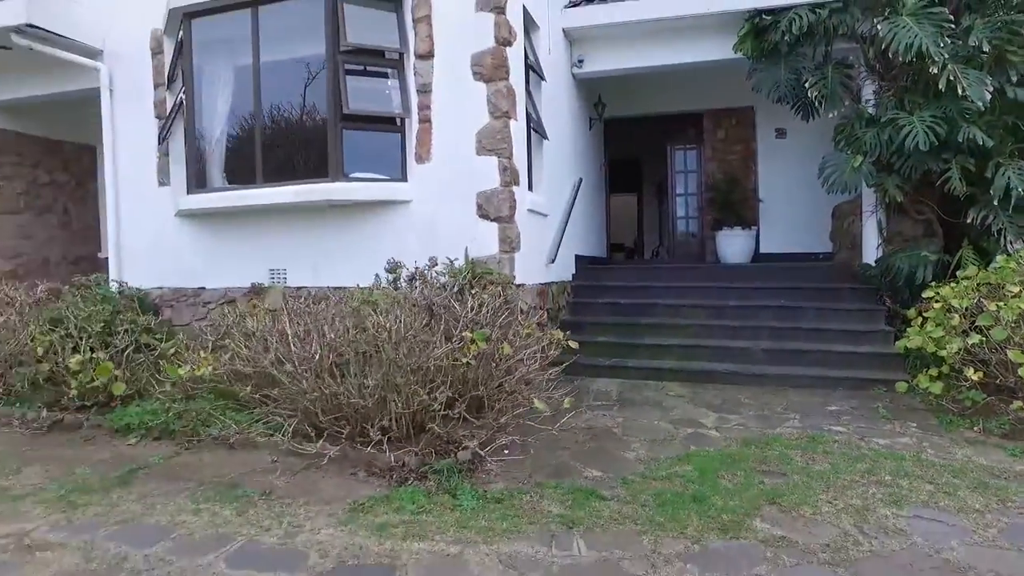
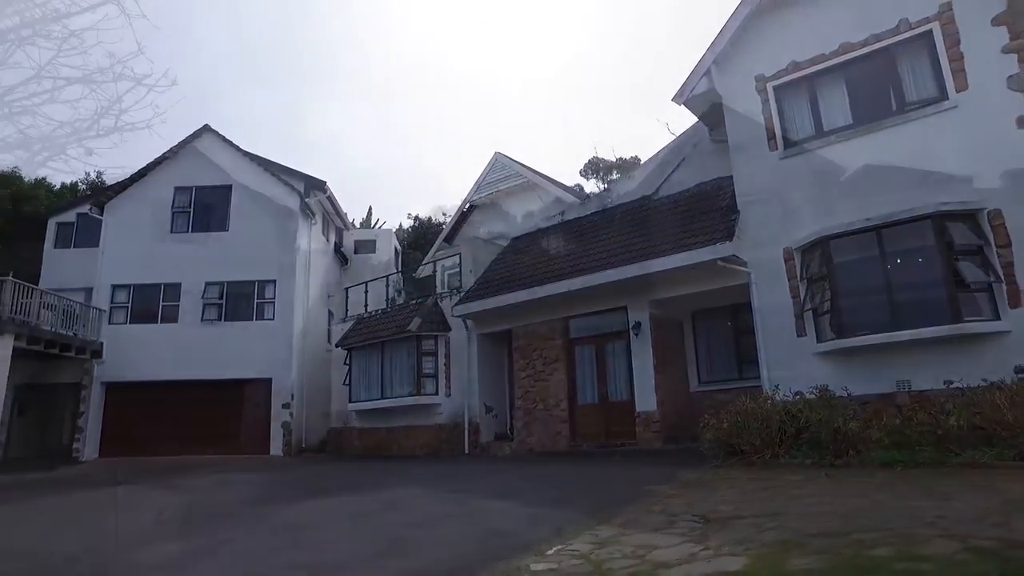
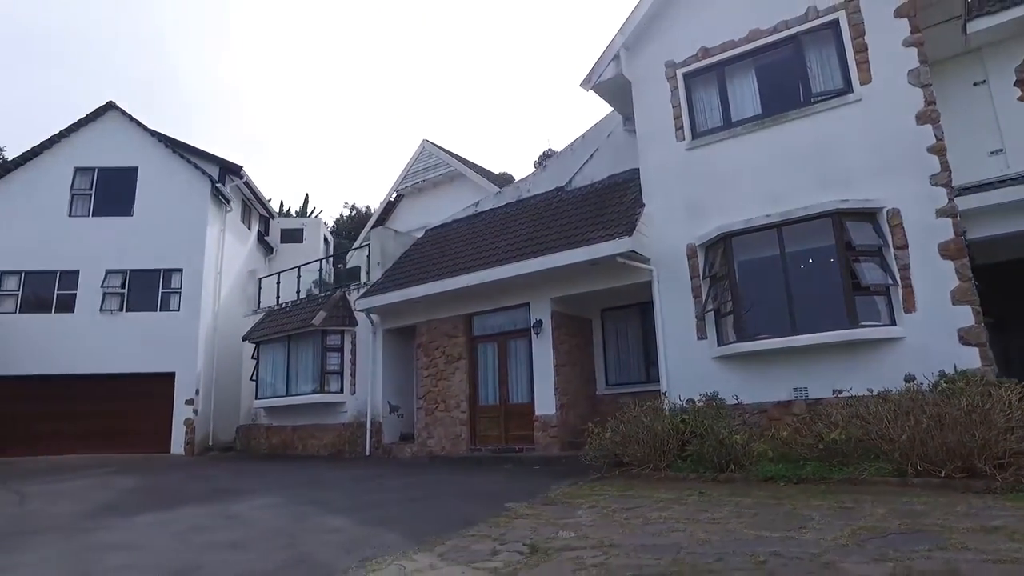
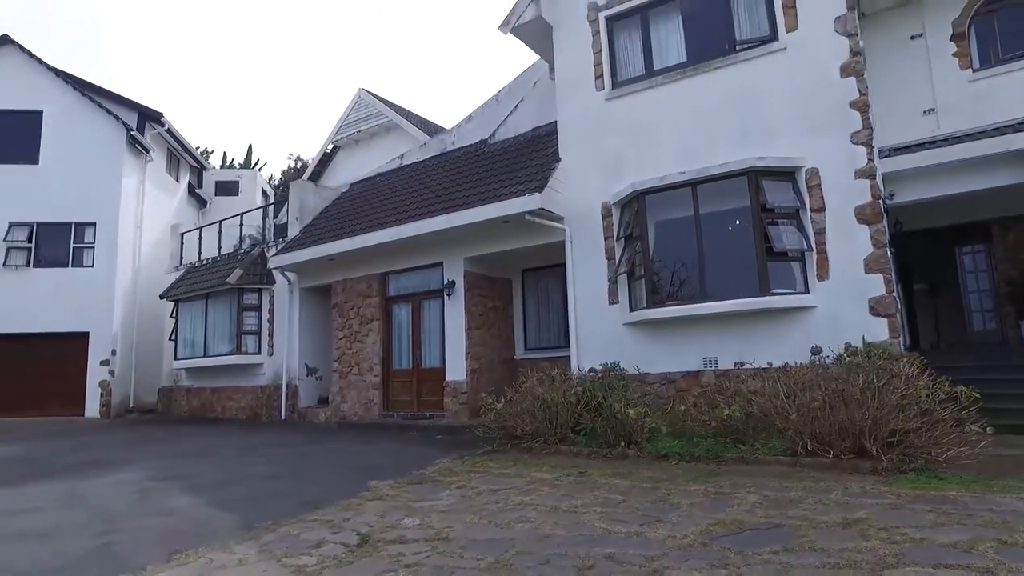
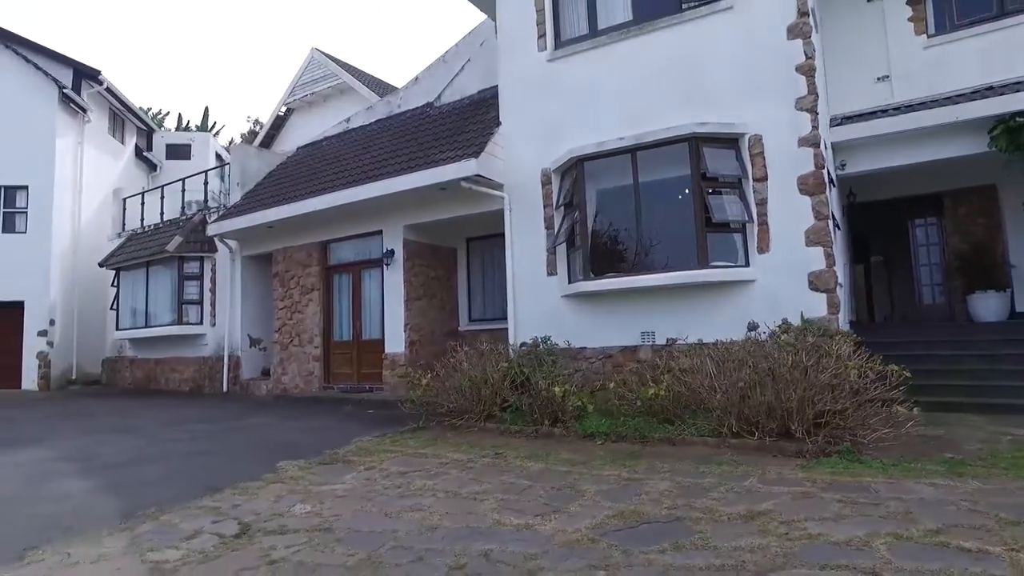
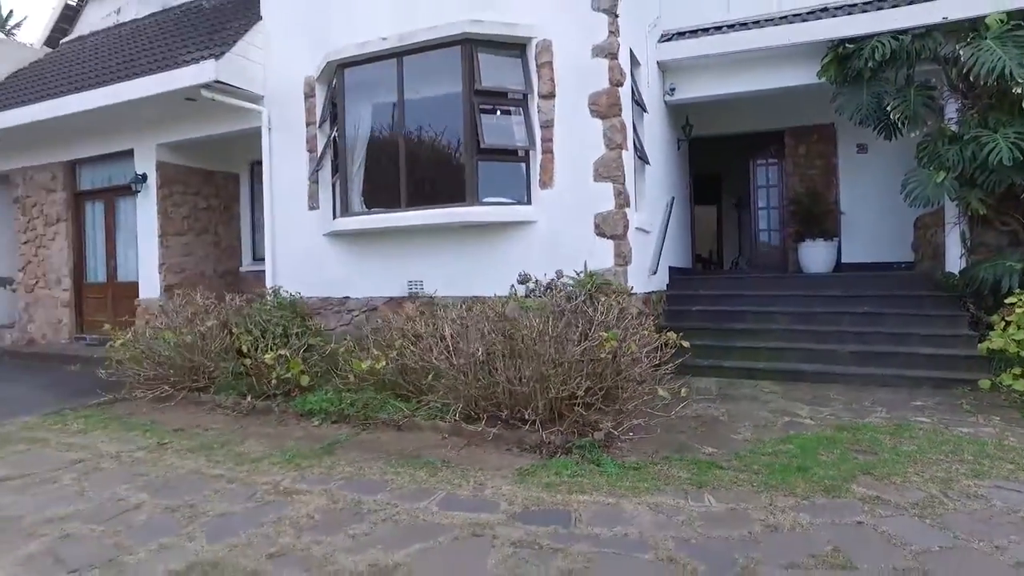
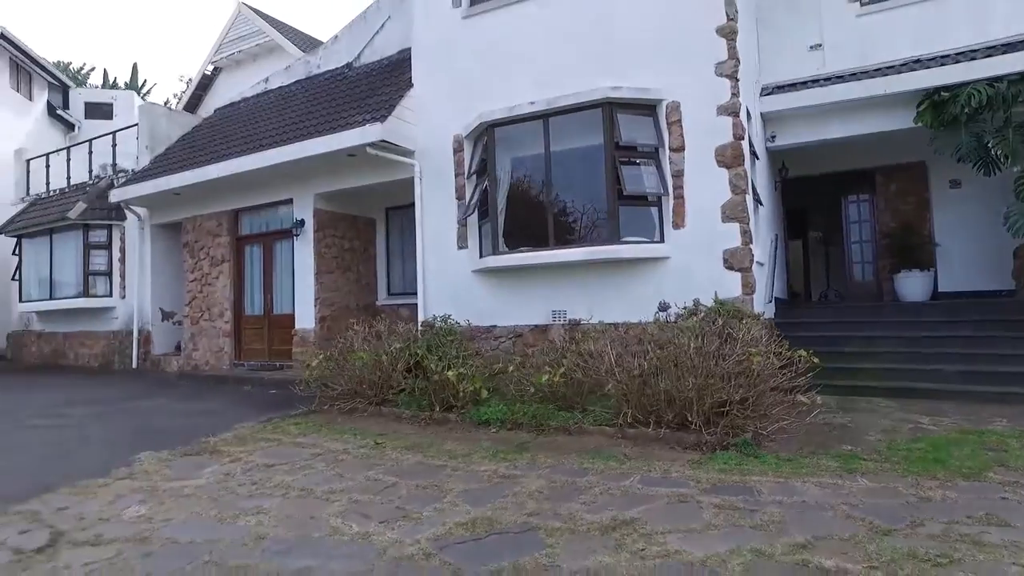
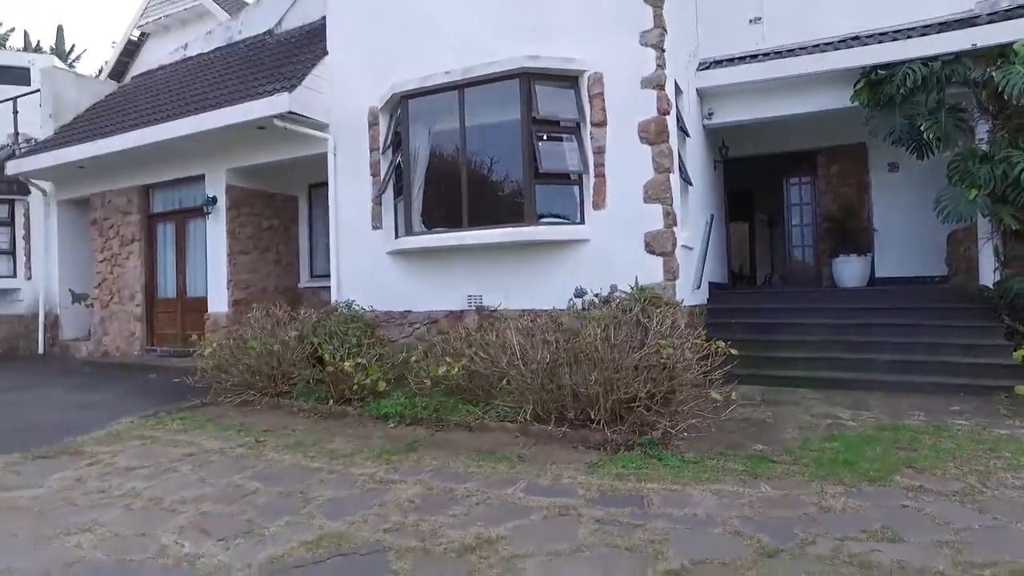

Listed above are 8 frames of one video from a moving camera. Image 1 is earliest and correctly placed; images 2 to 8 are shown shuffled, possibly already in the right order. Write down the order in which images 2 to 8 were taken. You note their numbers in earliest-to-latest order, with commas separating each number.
6, 8, 7, 5, 4, 3, 2
